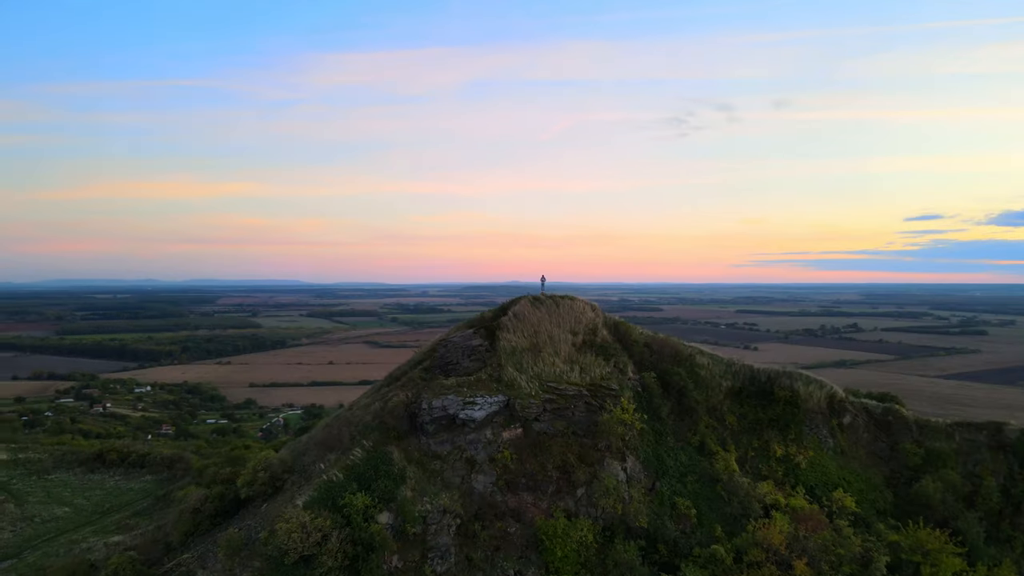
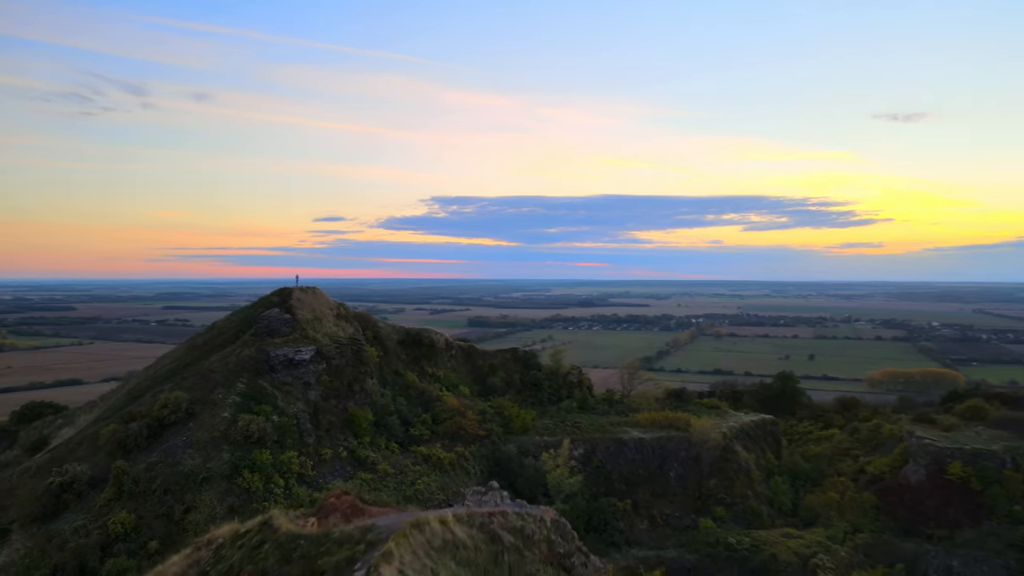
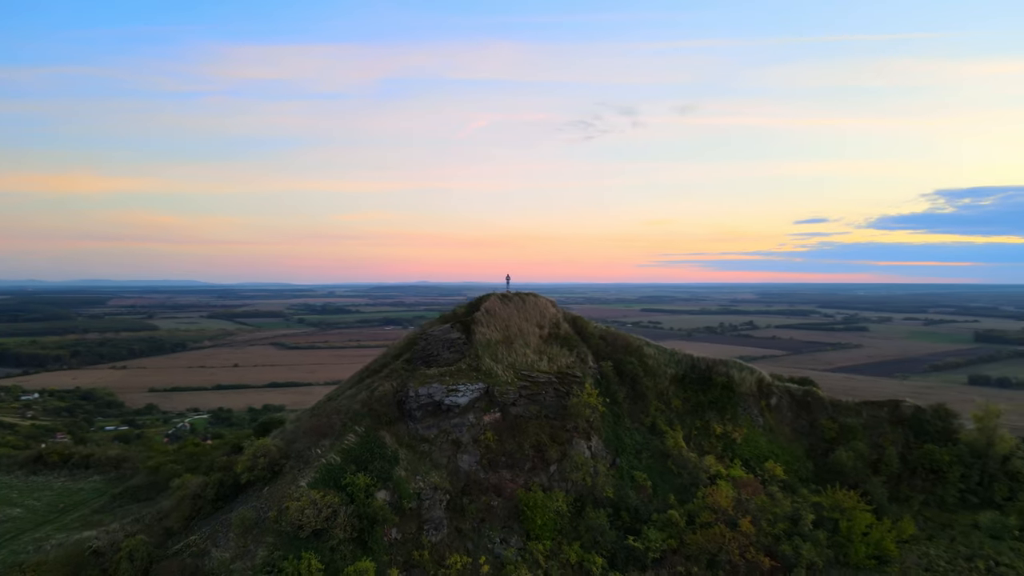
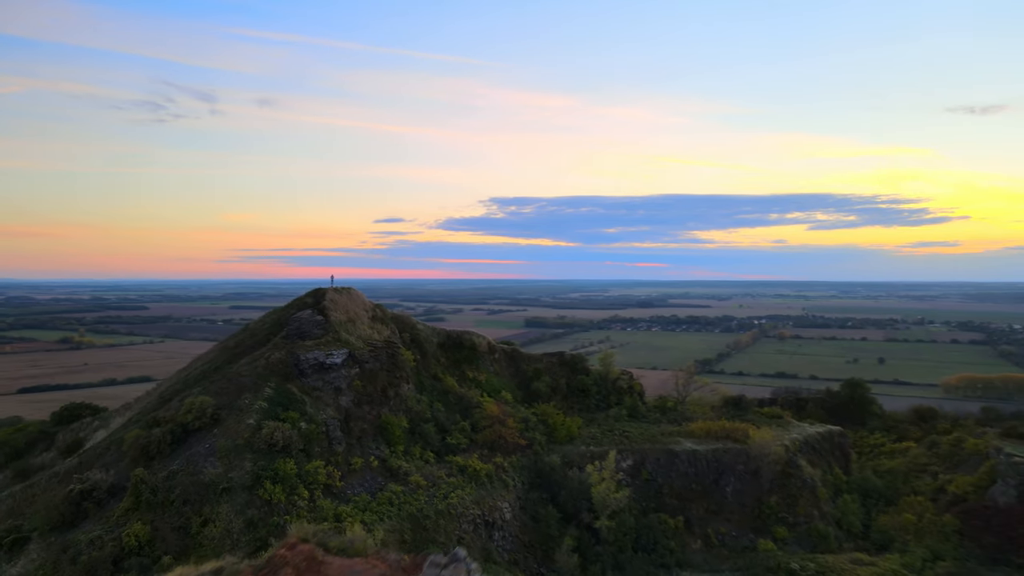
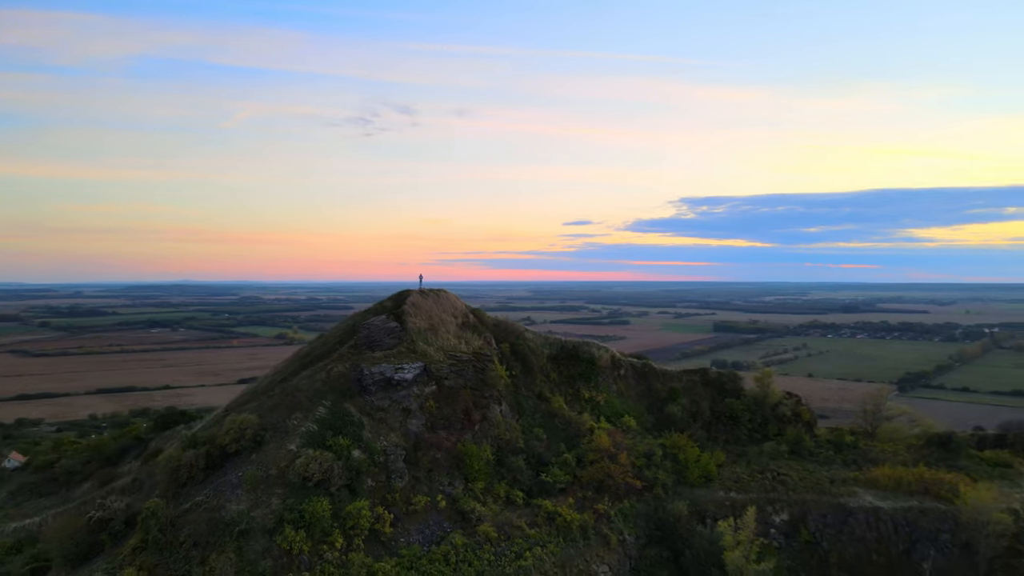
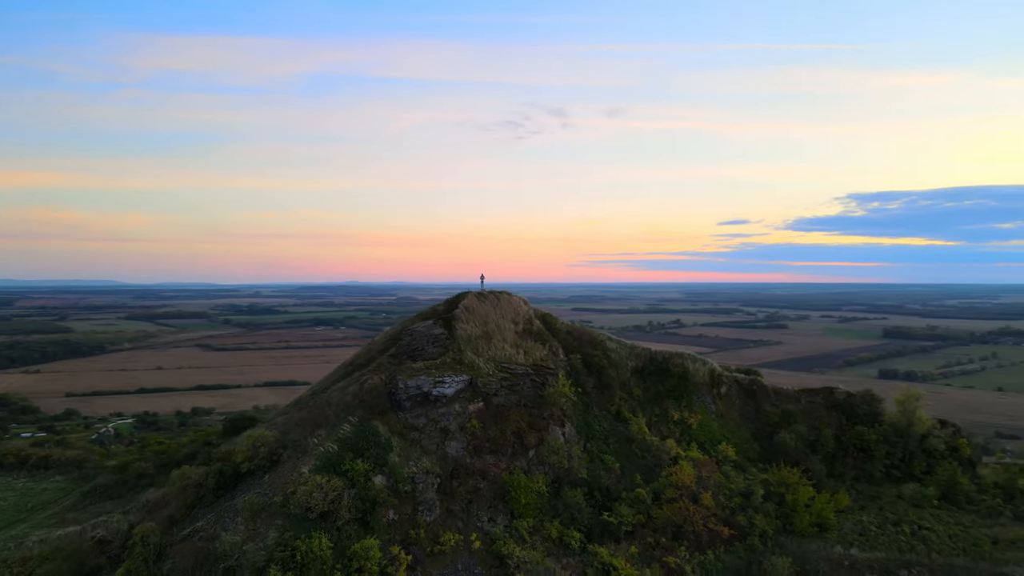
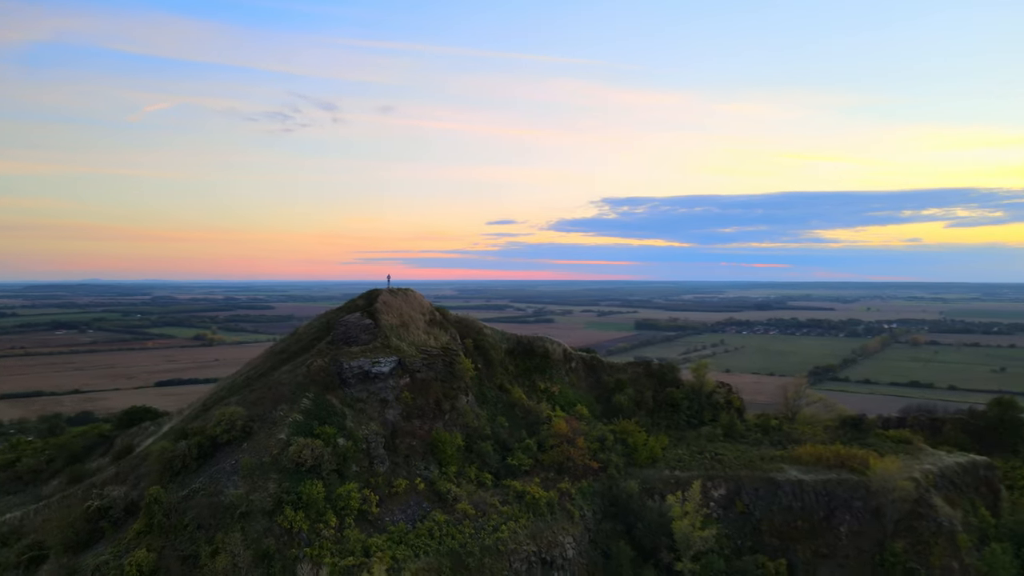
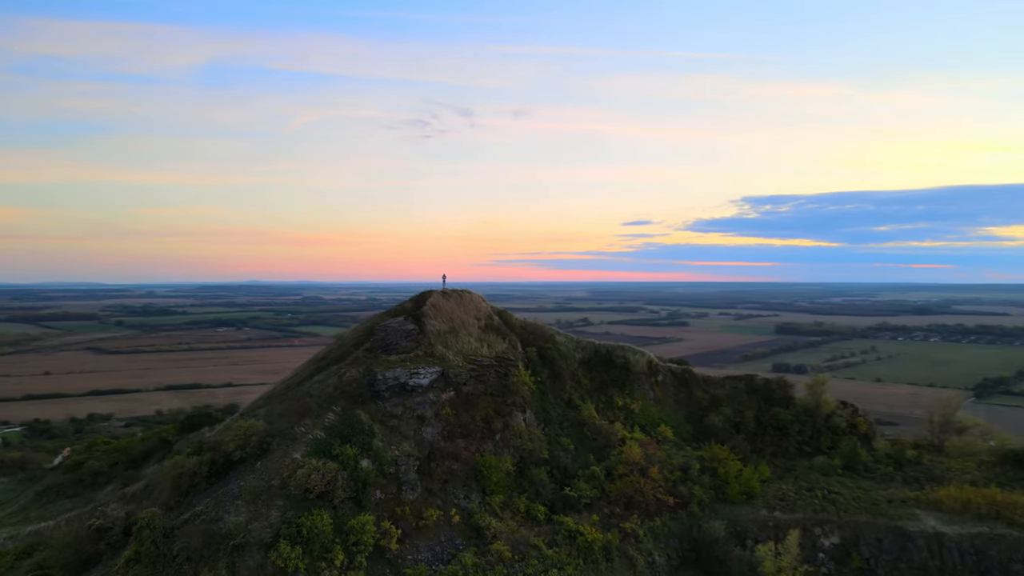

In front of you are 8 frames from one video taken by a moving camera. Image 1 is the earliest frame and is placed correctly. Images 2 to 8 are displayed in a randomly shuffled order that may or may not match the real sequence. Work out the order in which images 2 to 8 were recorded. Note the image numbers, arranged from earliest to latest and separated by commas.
3, 6, 8, 5, 7, 4, 2
